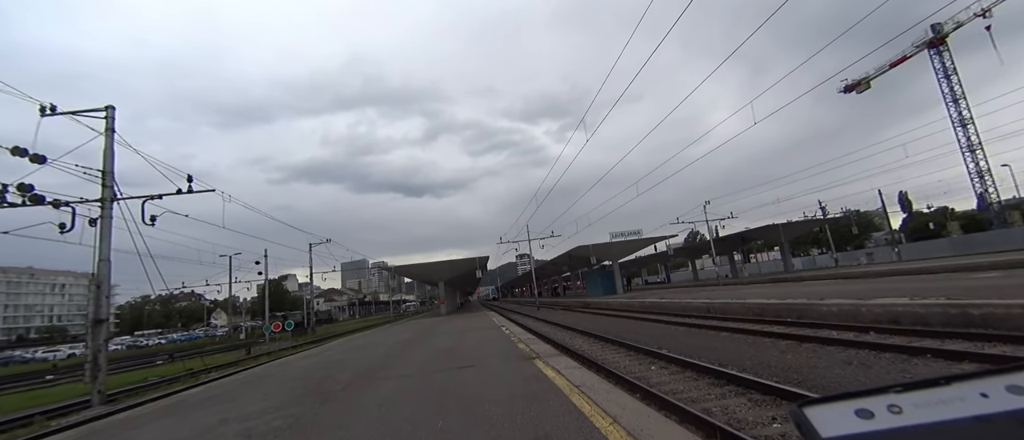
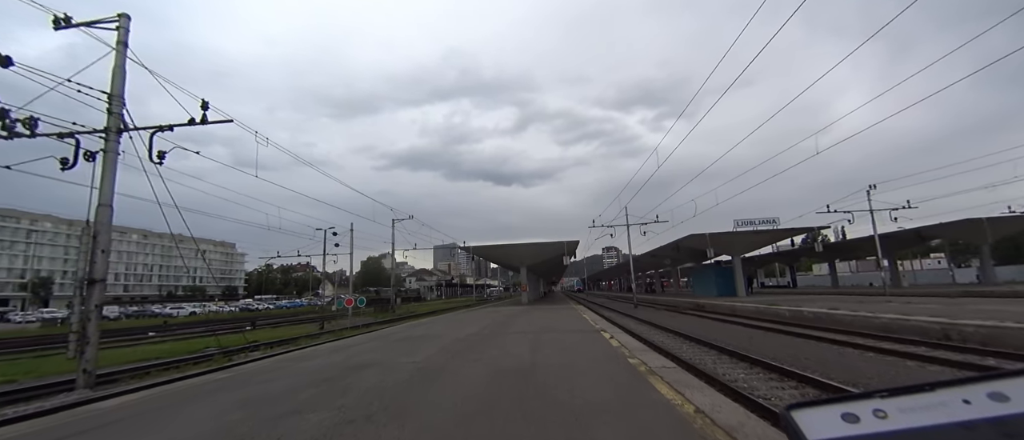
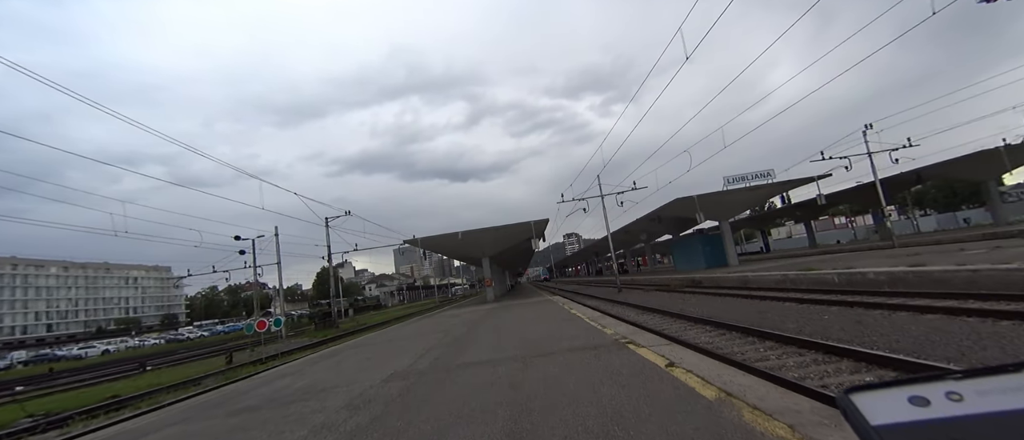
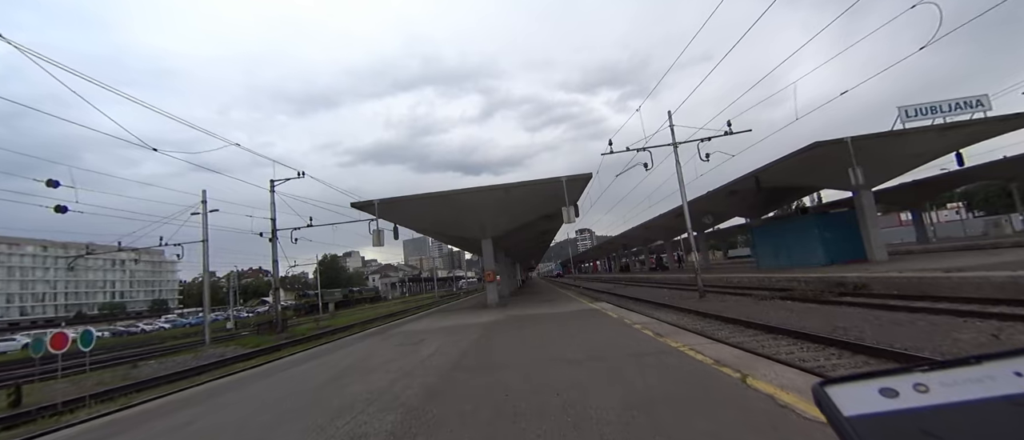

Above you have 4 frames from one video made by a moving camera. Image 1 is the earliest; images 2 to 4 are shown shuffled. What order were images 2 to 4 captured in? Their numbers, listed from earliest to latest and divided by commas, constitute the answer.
2, 3, 4
